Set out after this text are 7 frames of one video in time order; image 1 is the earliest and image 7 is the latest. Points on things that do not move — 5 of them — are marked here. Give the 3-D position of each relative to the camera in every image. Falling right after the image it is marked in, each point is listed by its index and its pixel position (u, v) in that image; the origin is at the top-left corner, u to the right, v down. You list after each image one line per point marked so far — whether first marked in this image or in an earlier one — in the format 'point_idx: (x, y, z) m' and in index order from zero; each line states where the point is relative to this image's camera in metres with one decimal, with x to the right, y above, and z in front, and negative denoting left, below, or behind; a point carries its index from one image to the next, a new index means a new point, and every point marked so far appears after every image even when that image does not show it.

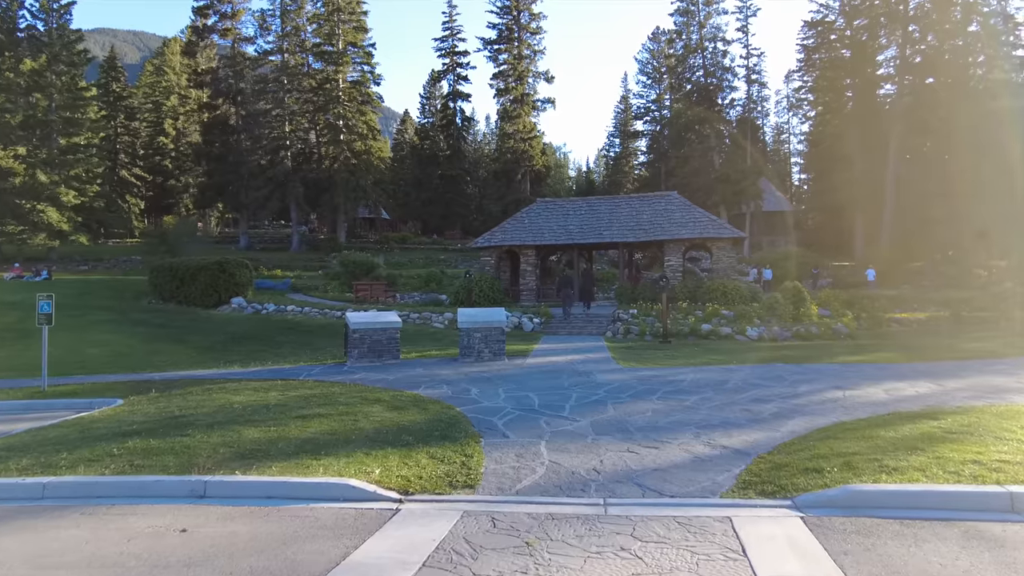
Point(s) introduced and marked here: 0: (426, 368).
0: (-1.7, -1.6, +13.1) m
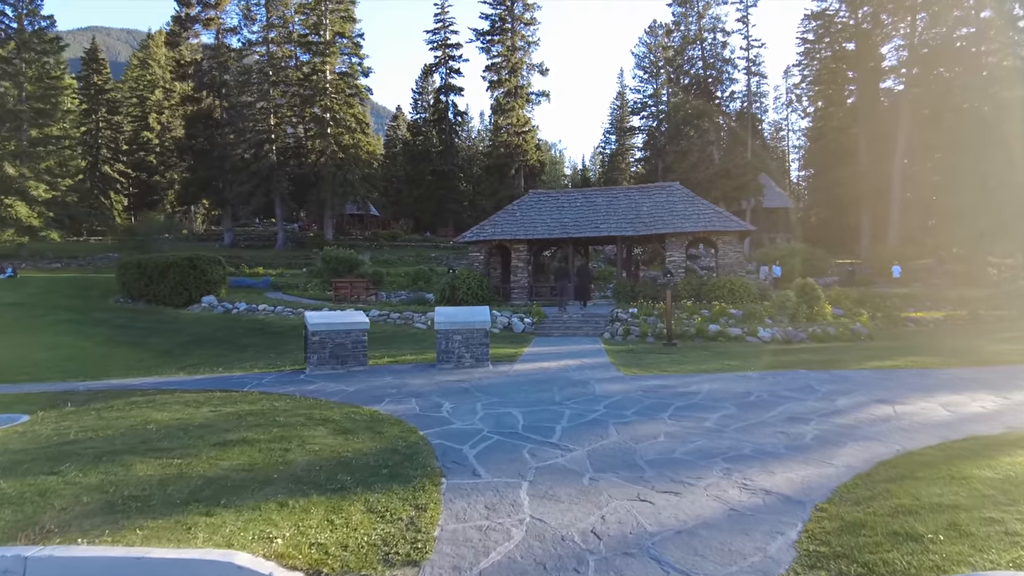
0: (-2.0, -1.5, +11.3) m
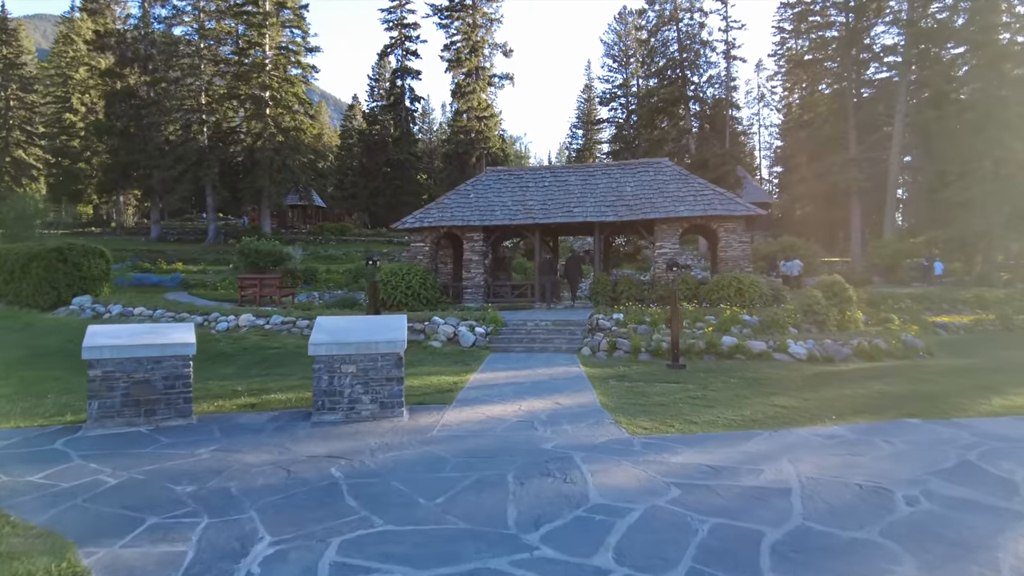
0: (-2.8, -1.5, +6.3) m
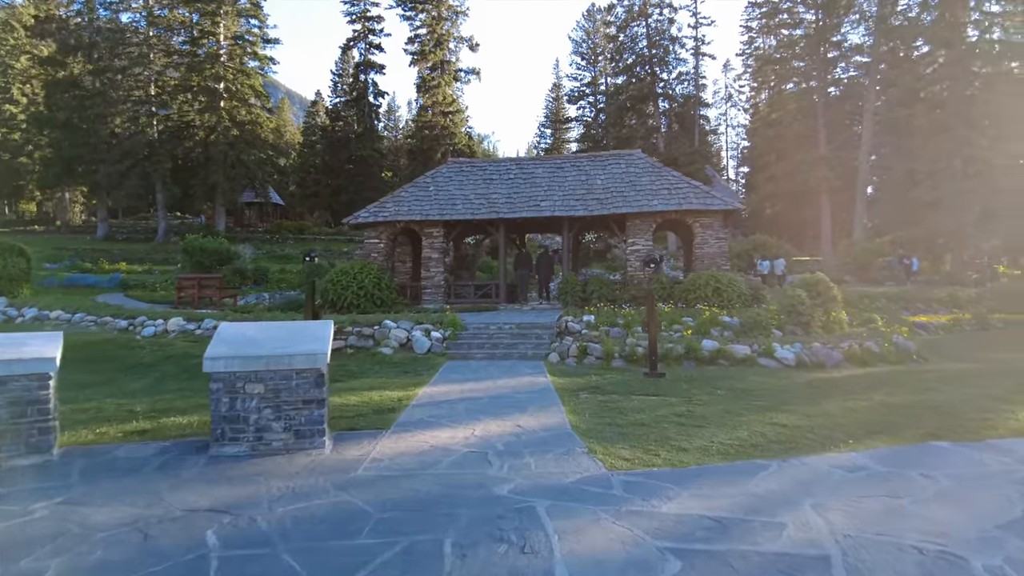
0: (-3.2, -1.5, +4.7) m
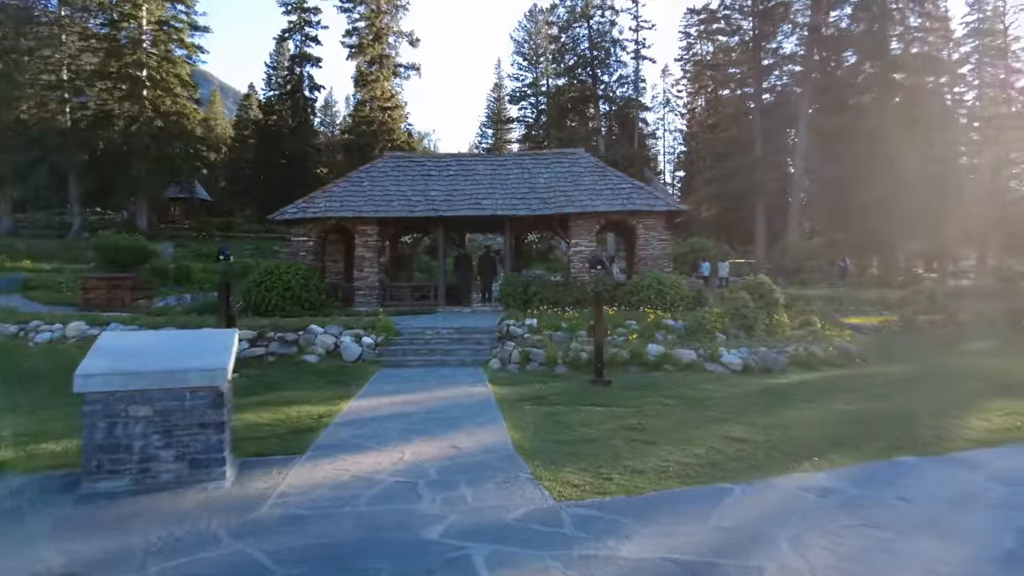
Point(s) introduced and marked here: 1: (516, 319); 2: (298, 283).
0: (-3.6, -1.5, +3.7) m
1: (+0.1, -0.7, +13.5) m
2: (-5.3, +0.1, +16.3) m
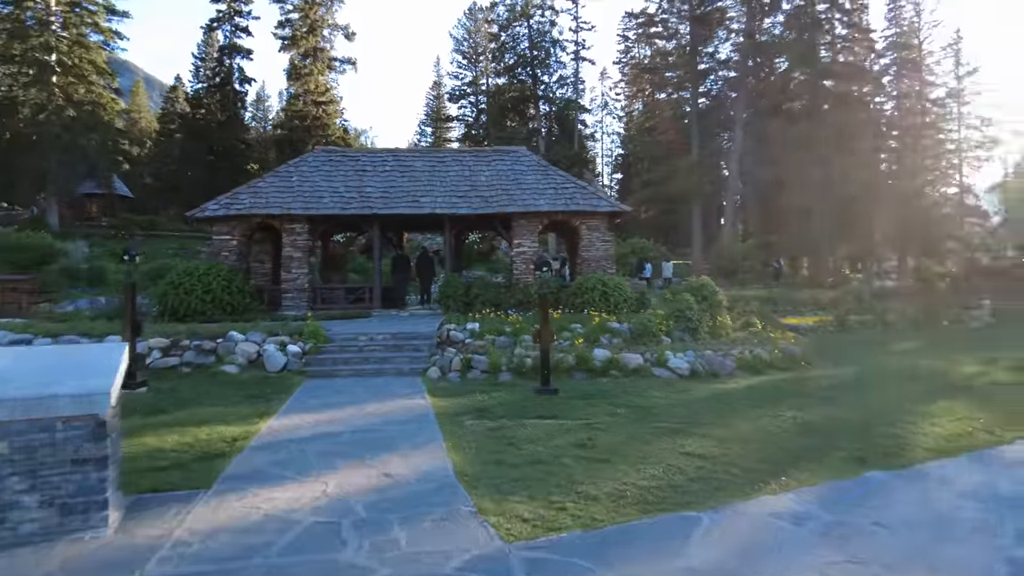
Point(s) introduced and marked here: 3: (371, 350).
0: (-3.8, -1.6, +2.7) m
1: (-1.1, -0.7, +12.9) m
2: (-6.7, +0.1, +15.1) m
3: (-2.5, -1.1, +11.8) m
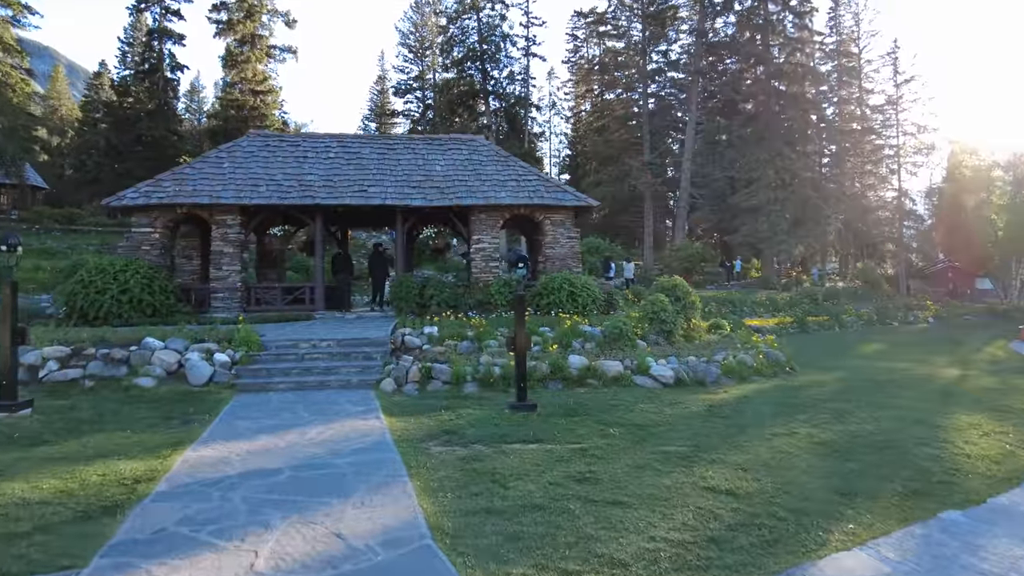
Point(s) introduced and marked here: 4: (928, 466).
0: (-3.6, -1.6, +1.1) m
1: (-1.7, -0.7, +11.4) m
2: (-7.5, +0.1, +13.2) m
3: (-3.1, -1.1, +10.3) m
4: (+3.7, -1.6, +5.8) m
